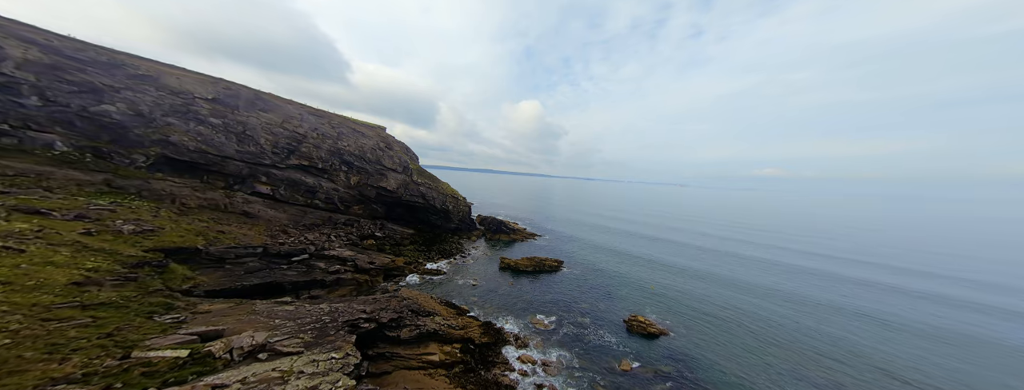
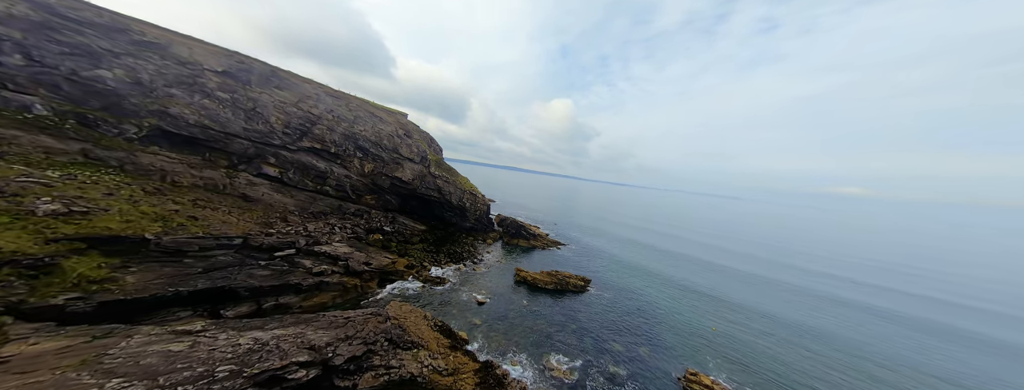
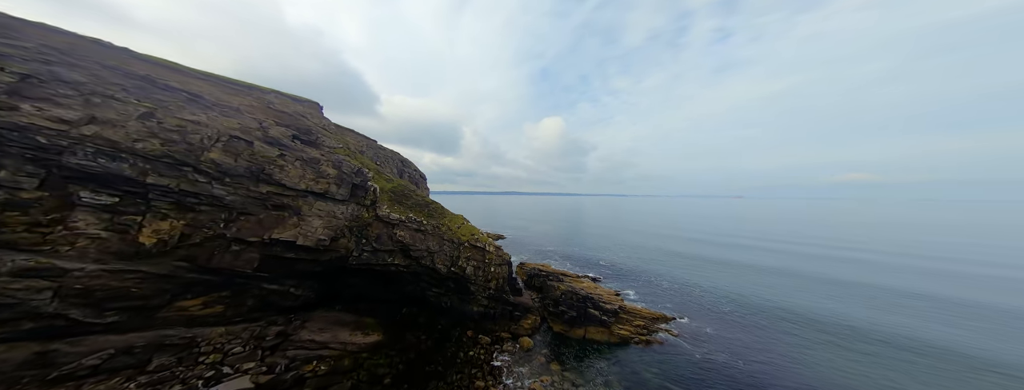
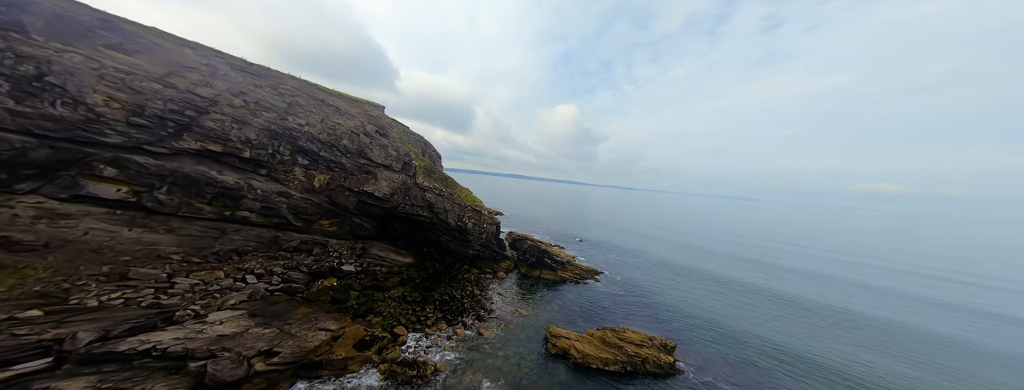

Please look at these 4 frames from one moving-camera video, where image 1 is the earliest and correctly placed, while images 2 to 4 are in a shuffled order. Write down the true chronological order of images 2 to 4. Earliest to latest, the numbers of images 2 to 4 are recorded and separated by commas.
2, 4, 3
